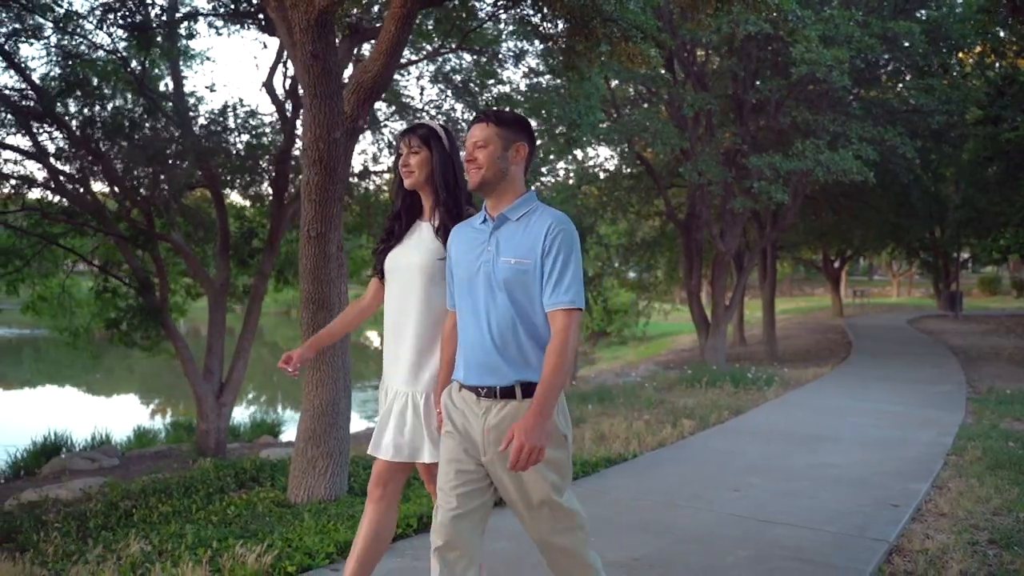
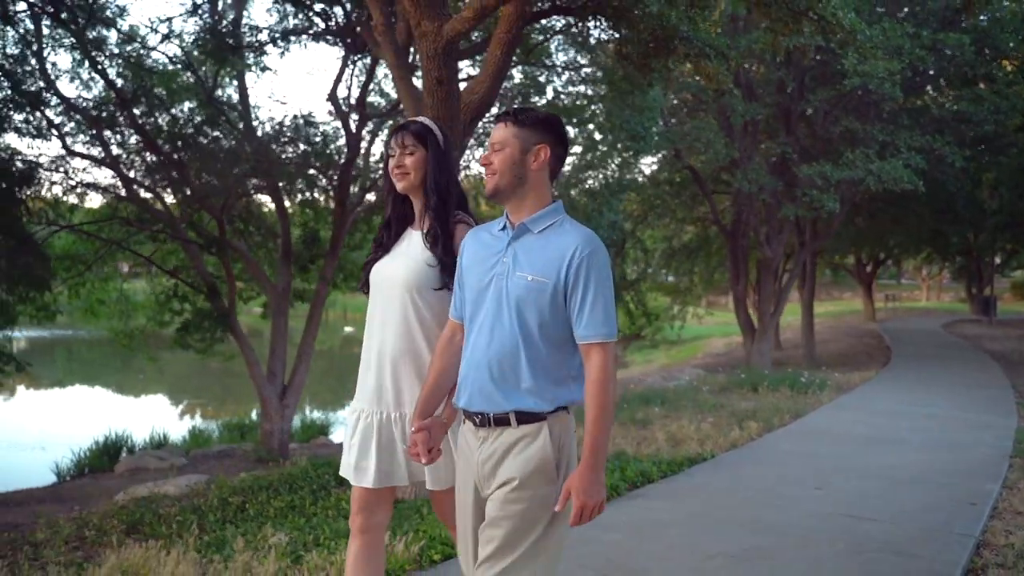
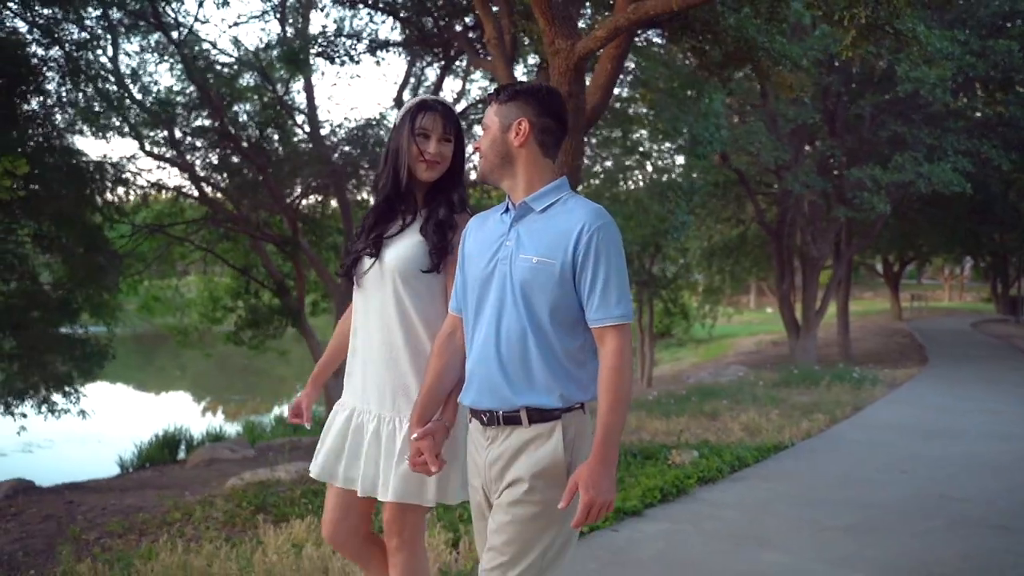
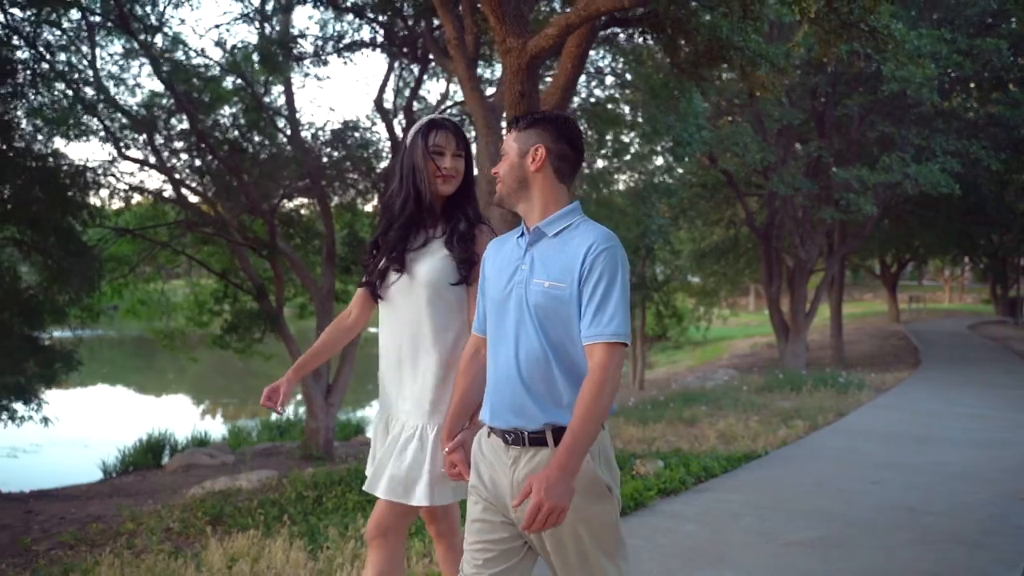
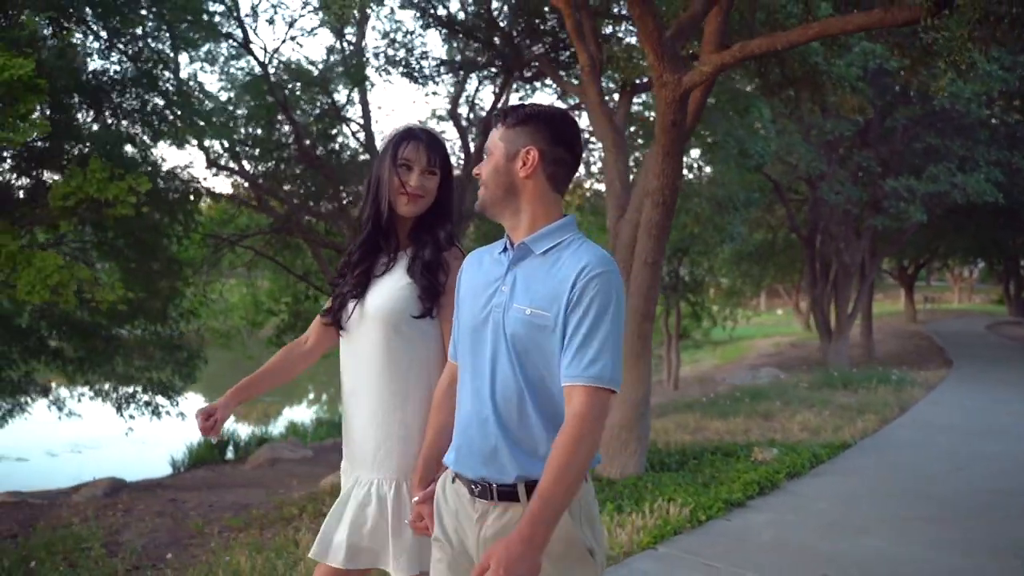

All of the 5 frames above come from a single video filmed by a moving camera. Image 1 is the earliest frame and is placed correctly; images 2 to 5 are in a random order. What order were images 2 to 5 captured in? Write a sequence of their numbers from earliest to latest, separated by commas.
2, 4, 3, 5
